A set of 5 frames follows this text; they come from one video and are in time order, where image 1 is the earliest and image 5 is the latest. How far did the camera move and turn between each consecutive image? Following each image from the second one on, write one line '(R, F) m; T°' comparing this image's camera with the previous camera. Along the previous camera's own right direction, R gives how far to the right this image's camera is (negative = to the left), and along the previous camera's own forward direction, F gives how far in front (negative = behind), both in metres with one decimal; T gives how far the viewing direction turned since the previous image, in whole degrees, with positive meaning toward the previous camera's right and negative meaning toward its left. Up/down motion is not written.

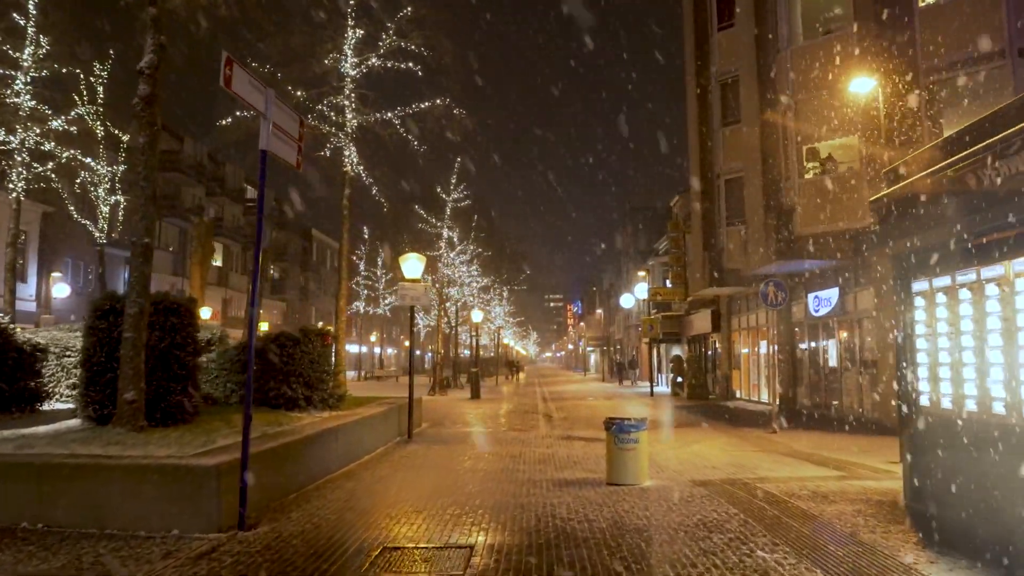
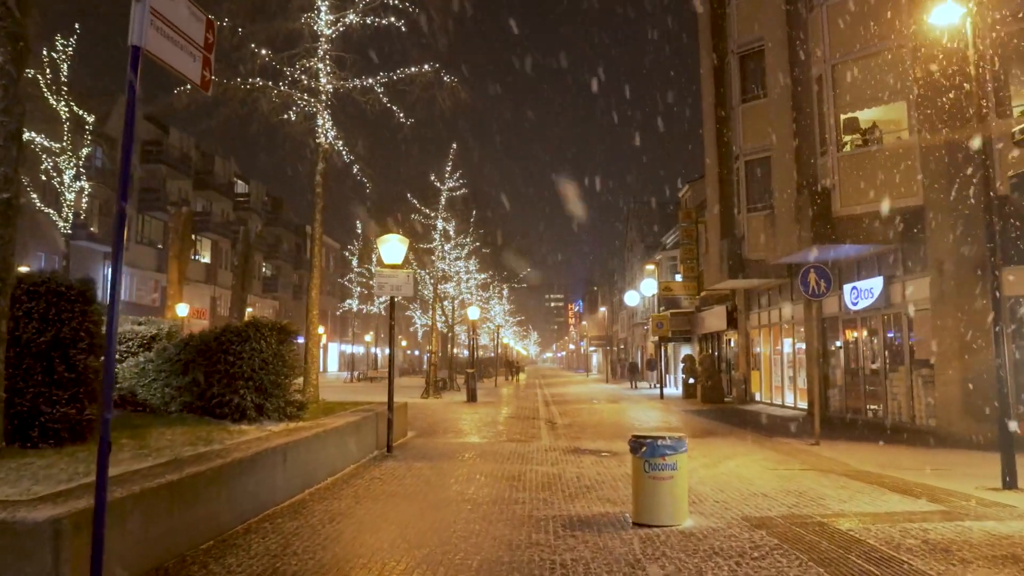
(0.0, +2.4) m; 0°
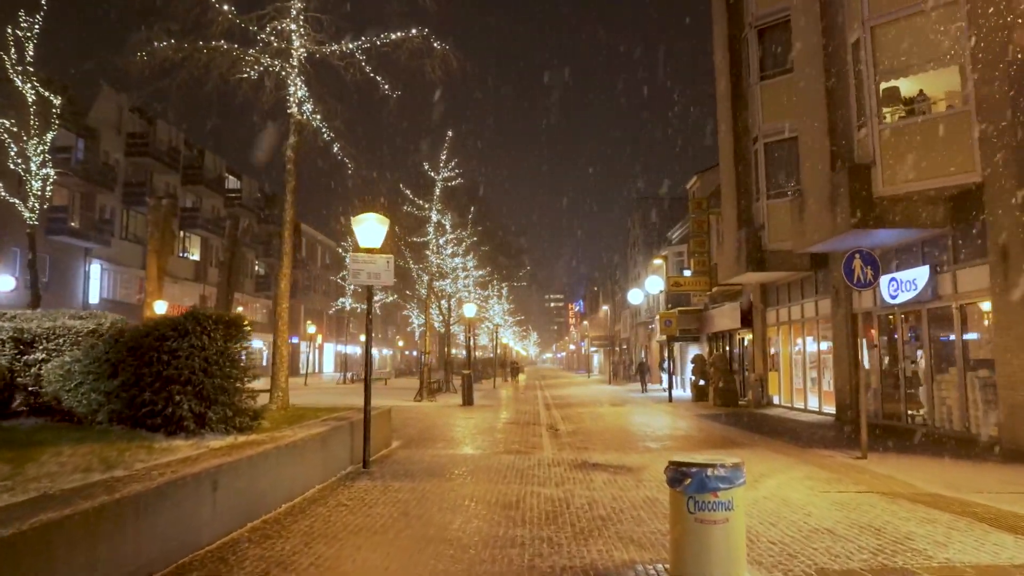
(0.0, +1.9) m; 0°
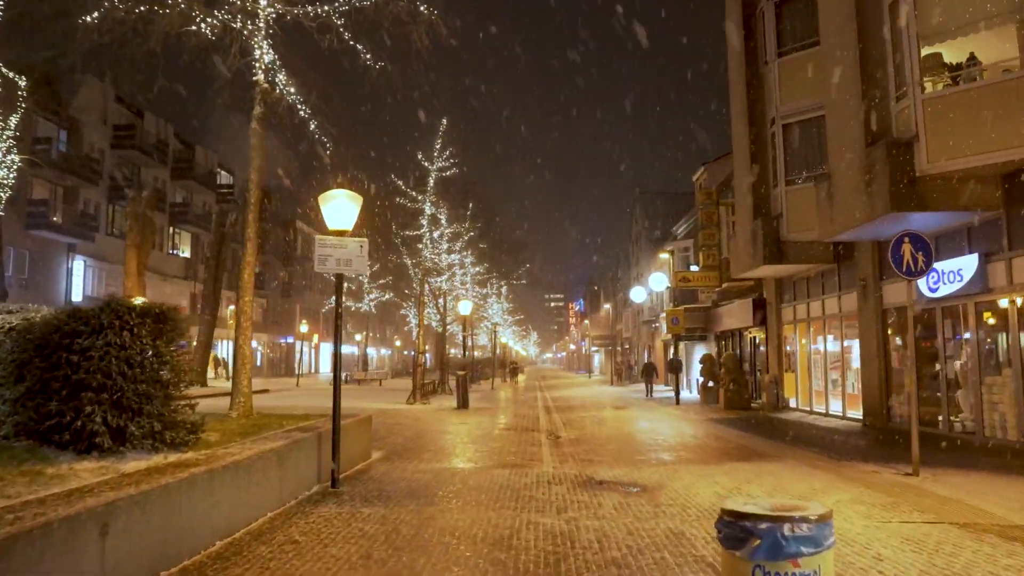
(+0.1, +1.7) m; 0°
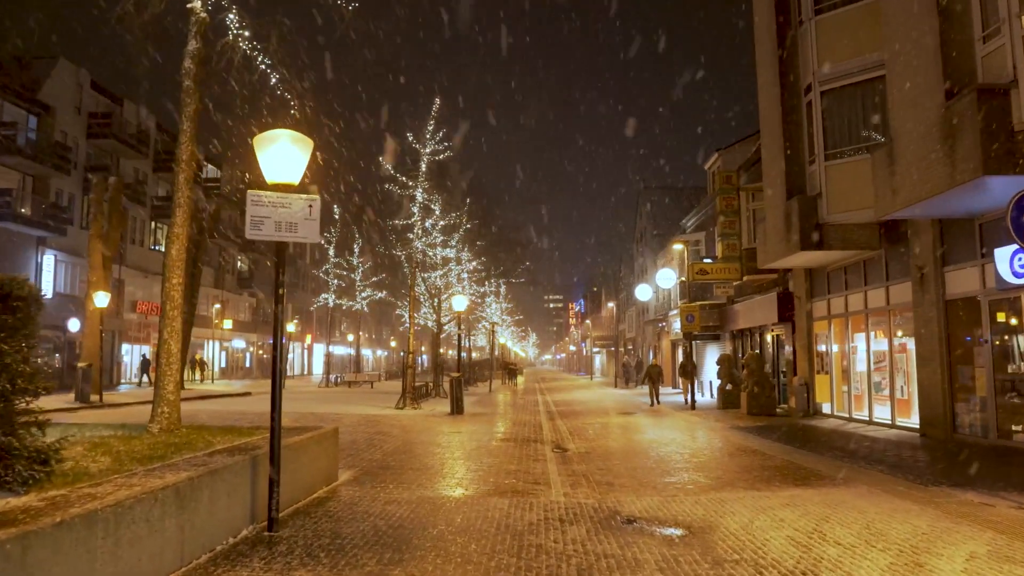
(0.0, +2.5) m; 0°
